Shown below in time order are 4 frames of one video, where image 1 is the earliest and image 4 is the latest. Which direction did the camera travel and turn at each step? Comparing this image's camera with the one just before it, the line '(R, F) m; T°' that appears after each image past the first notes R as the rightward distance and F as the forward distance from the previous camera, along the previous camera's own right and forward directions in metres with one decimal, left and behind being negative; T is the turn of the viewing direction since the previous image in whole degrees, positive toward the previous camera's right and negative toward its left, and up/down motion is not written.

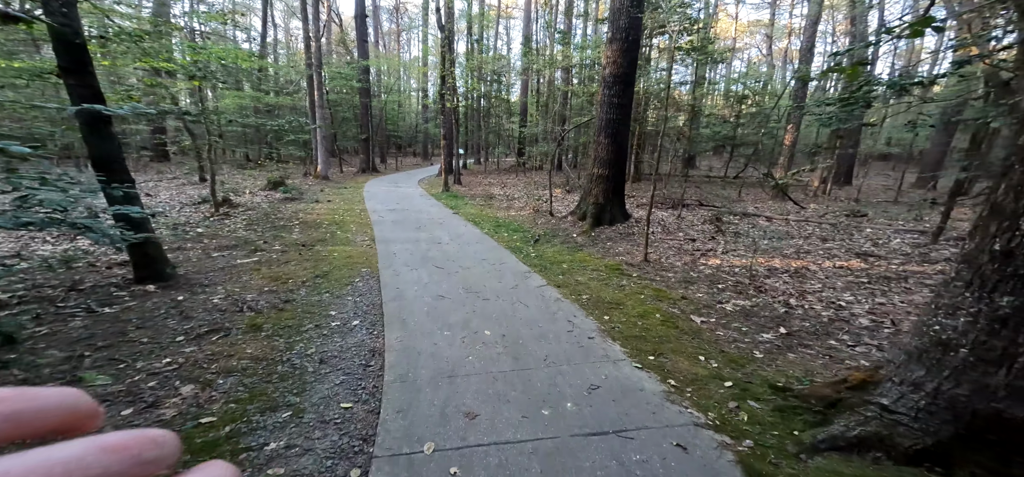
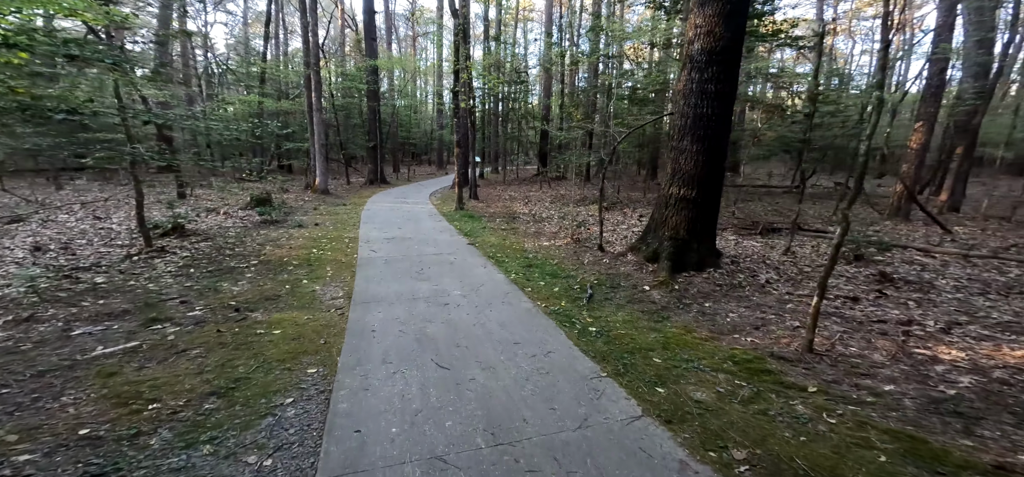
(-0.3, +2.6) m; -2°
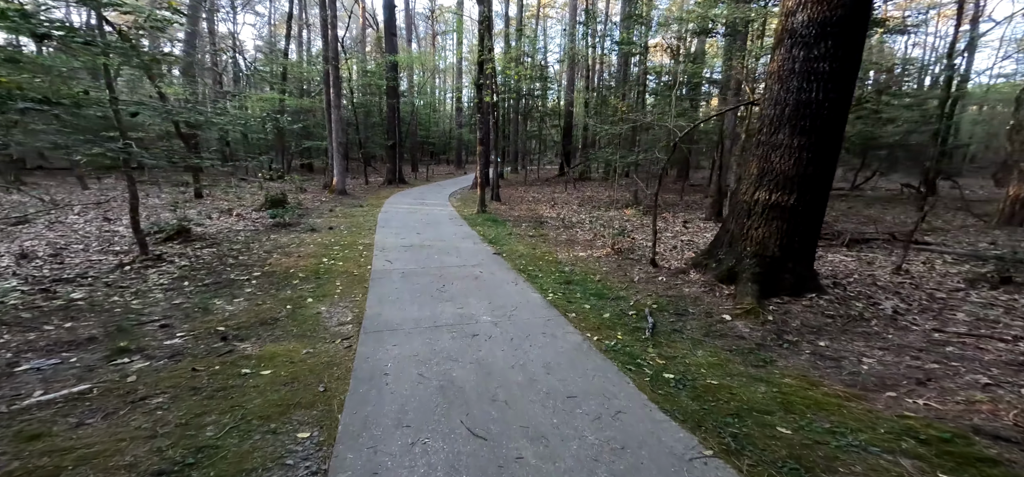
(-0.3, +1.0) m; -3°
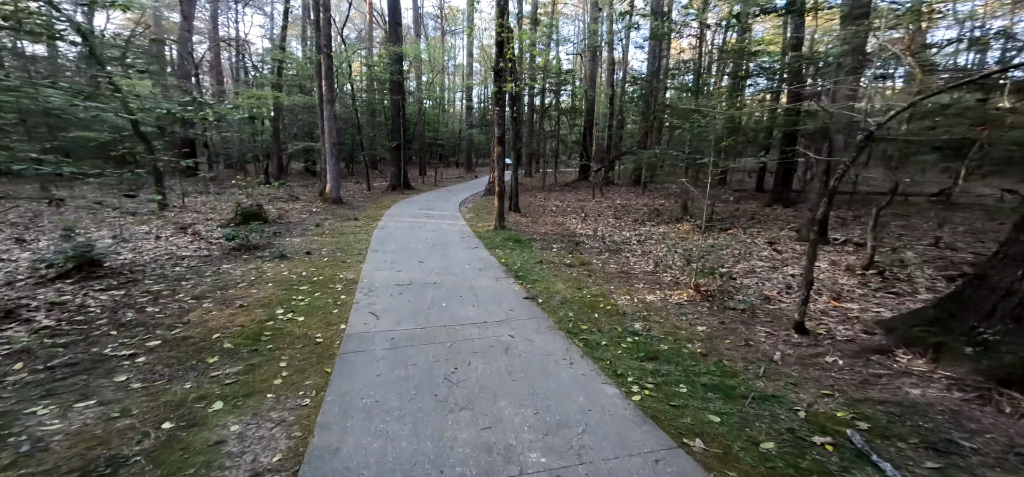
(-0.4, +2.2) m; -1°
